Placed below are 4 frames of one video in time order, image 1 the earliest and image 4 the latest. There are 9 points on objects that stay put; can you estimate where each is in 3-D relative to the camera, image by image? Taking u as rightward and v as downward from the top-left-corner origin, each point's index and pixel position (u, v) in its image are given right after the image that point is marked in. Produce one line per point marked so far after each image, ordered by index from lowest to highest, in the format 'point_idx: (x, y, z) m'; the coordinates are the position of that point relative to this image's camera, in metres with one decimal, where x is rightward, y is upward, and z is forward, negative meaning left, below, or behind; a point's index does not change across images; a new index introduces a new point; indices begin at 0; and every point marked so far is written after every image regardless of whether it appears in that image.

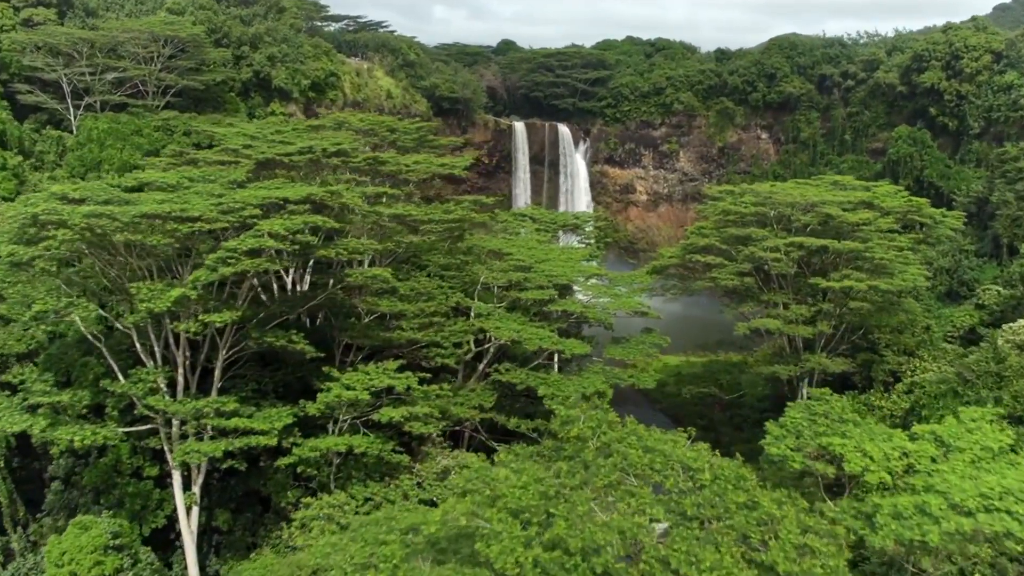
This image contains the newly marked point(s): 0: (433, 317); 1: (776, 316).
0: (-1.1, -0.4, +14.0) m
1: (+5.1, -0.5, +19.4) m
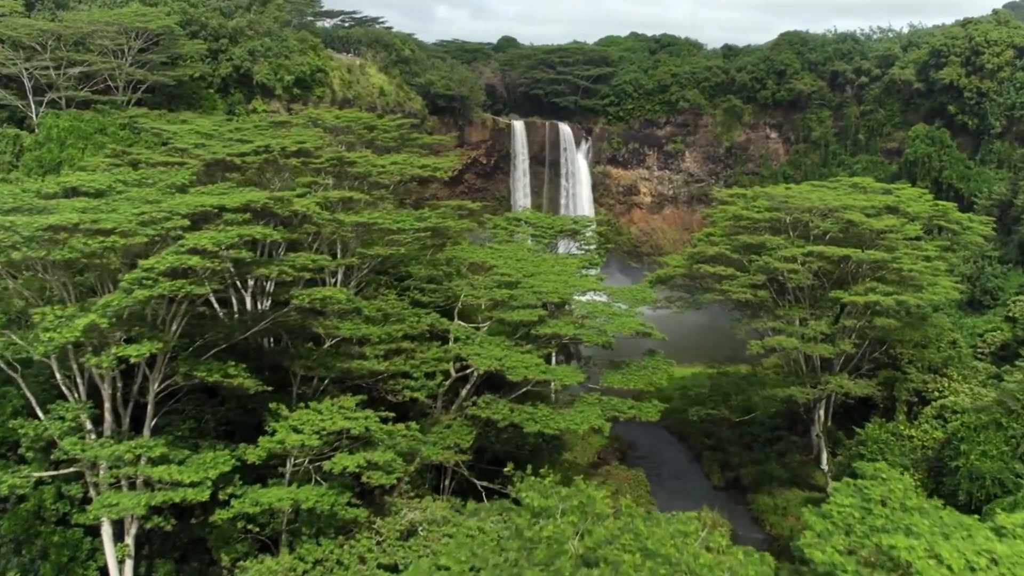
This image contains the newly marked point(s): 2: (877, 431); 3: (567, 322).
0: (-1.3, -0.7, +12.1) m
1: (+4.9, -0.8, +17.5) m
2: (+5.9, -2.3, +16.4) m
3: (+0.7, -0.4, +13.3) m
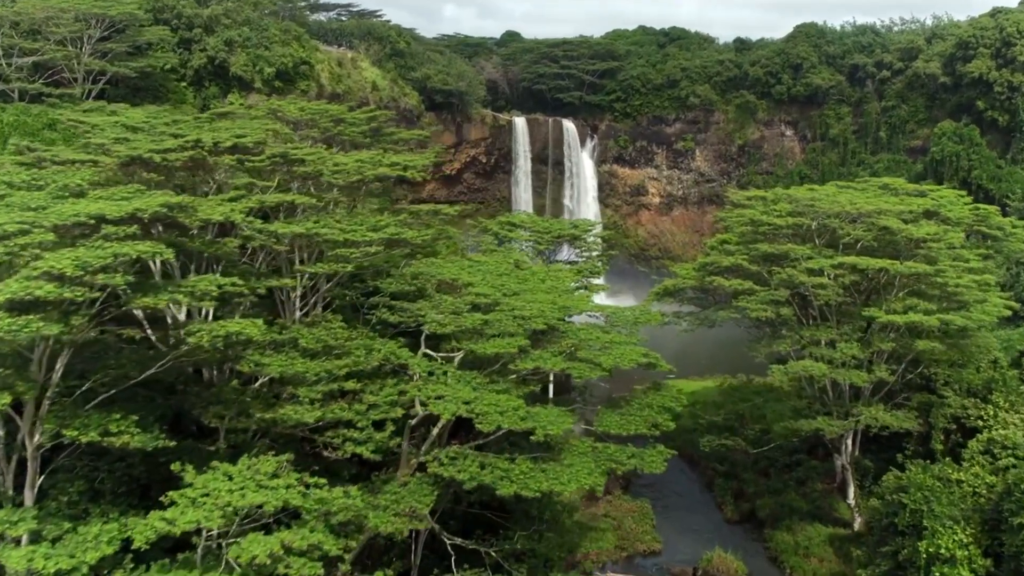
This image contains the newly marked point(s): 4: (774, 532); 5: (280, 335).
0: (-1.6, -0.9, +9.9) m
1: (+4.6, -1.0, +15.3) m
2: (+5.7, -2.6, +14.1) m
3: (+0.5, -0.7, +11.0) m
4: (+4.9, -4.6, +19.0) m
5: (-2.3, -0.5, +10.0) m
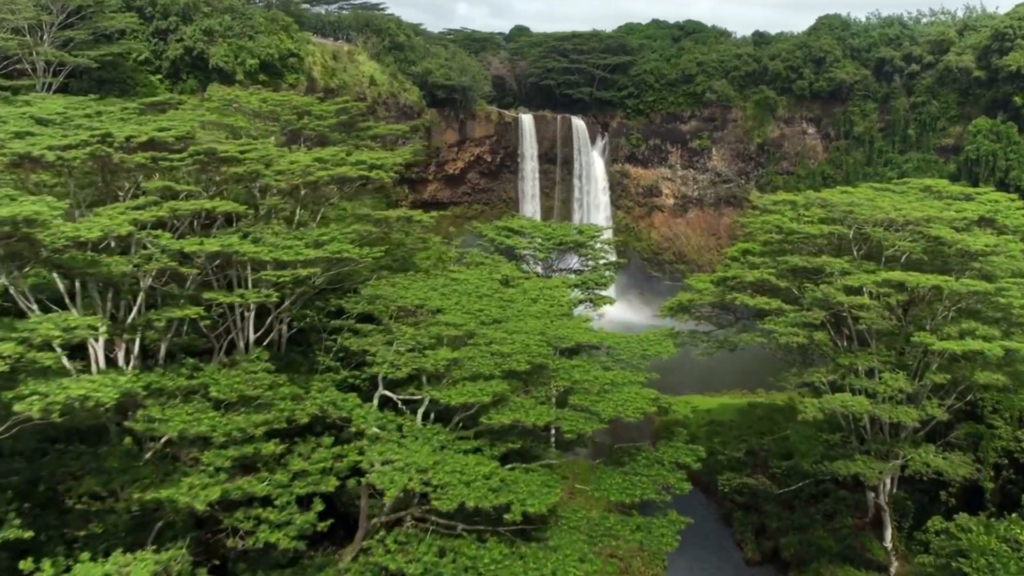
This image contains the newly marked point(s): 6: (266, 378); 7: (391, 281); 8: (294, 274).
0: (-1.8, -1.2, +7.8) m
1: (+4.5, -1.3, +13.0) m
2: (+5.5, -2.9, +11.9) m
3: (+0.2, -1.0, +8.9) m
4: (+4.8, -4.9, +16.8) m
5: (-2.5, -0.7, +7.9) m
6: (-2.0, -0.7, +8.1) m
7: (-1.3, +0.1, +10.8) m
8: (-1.8, +0.1, +8.5) m
